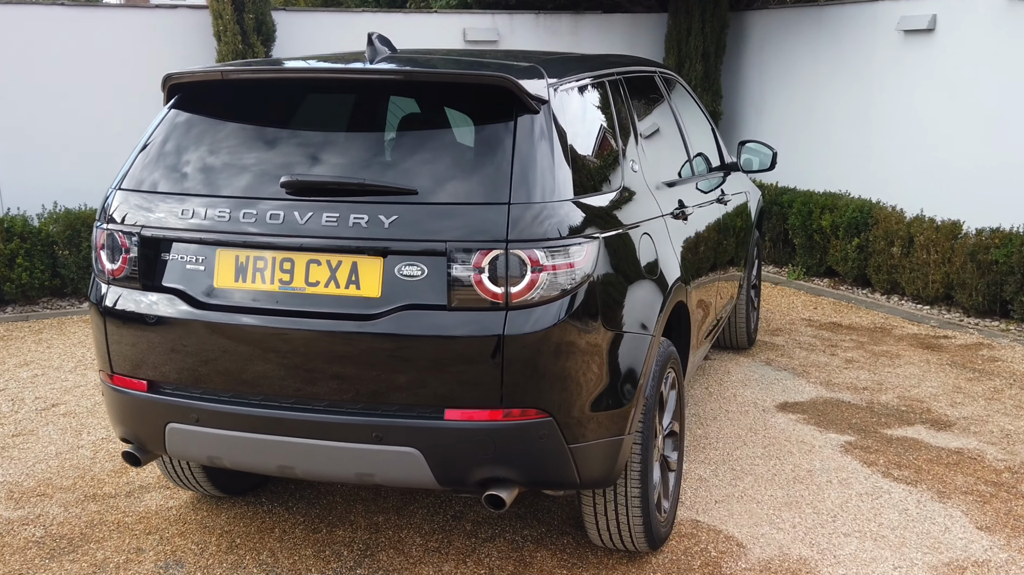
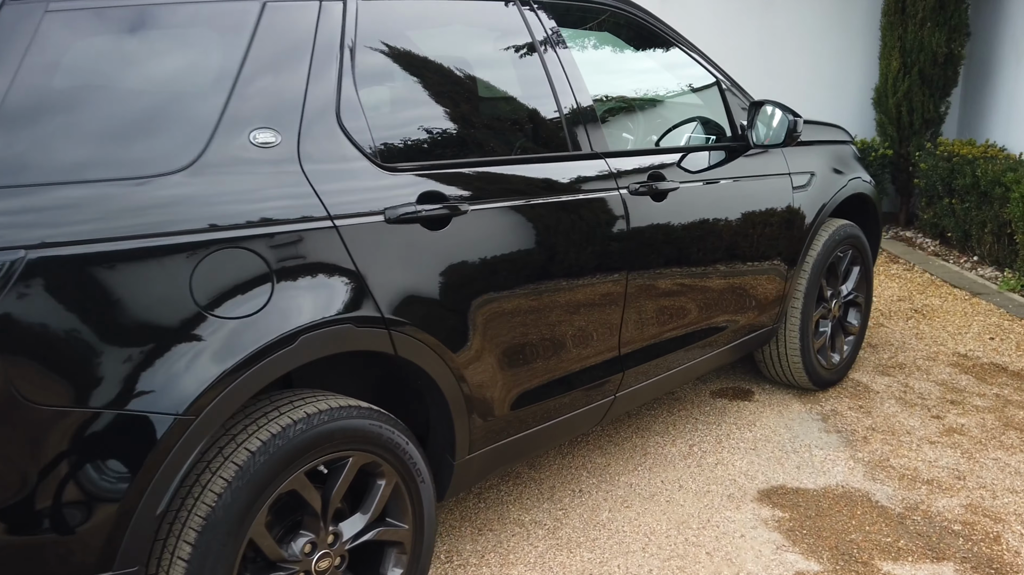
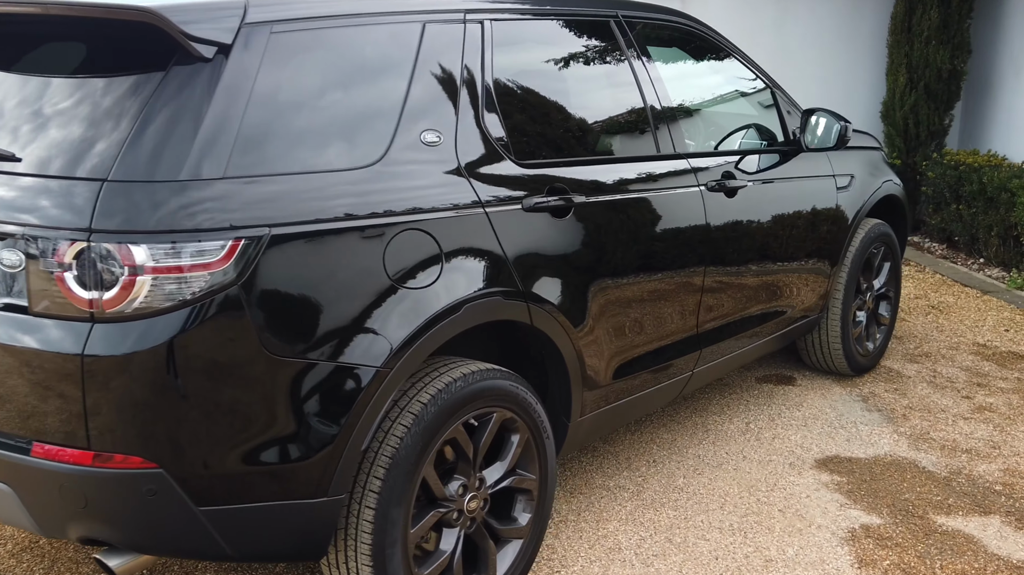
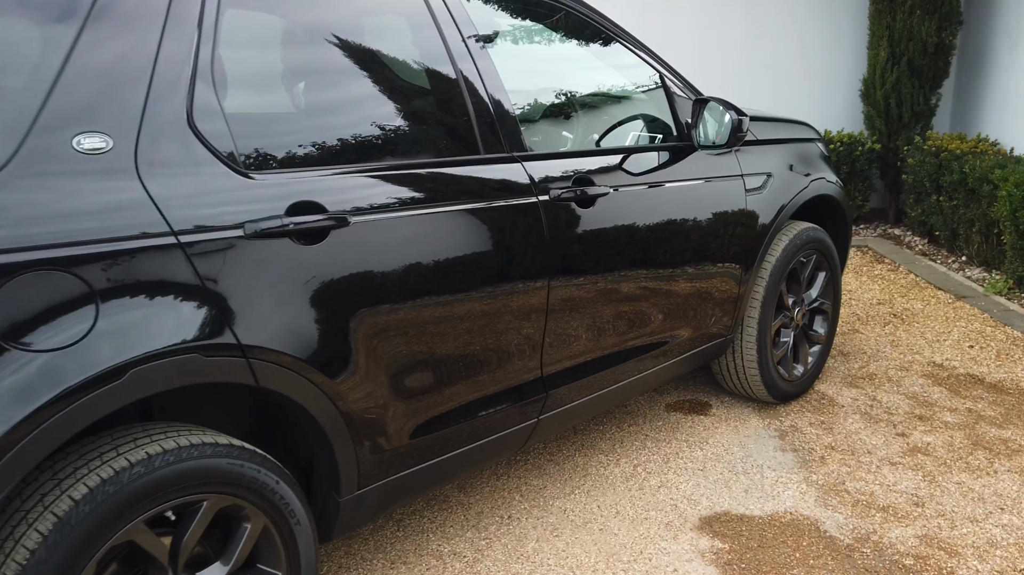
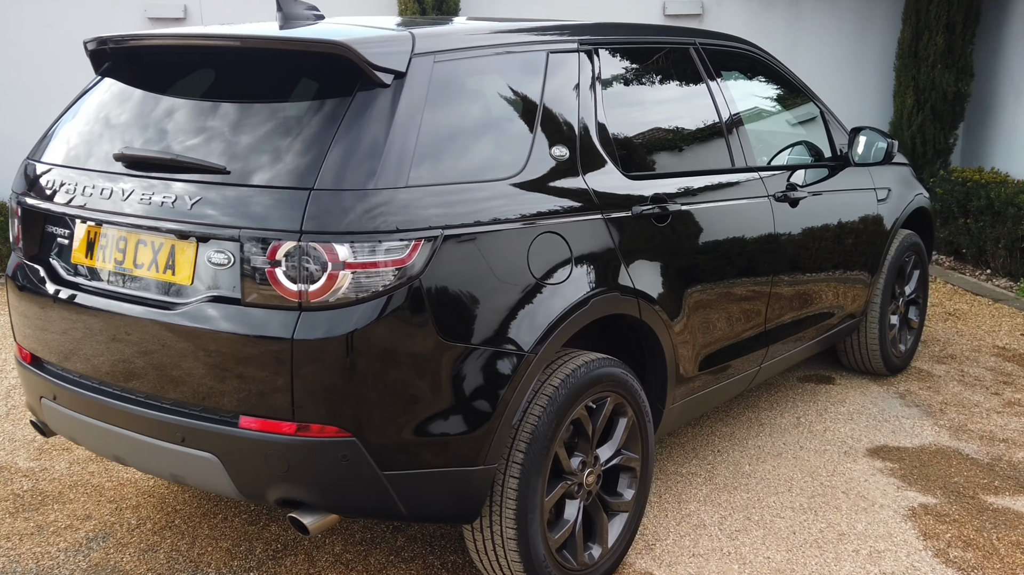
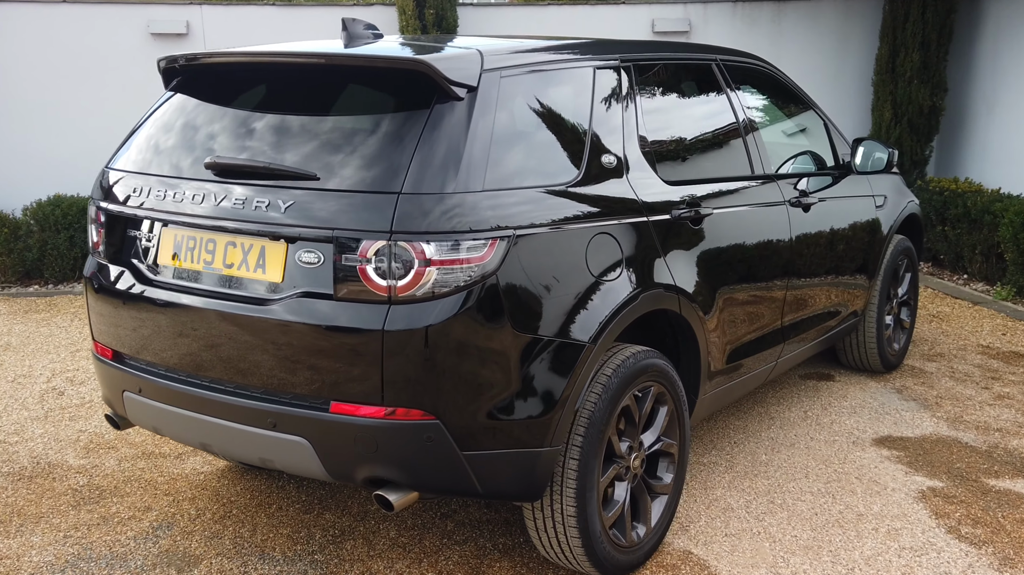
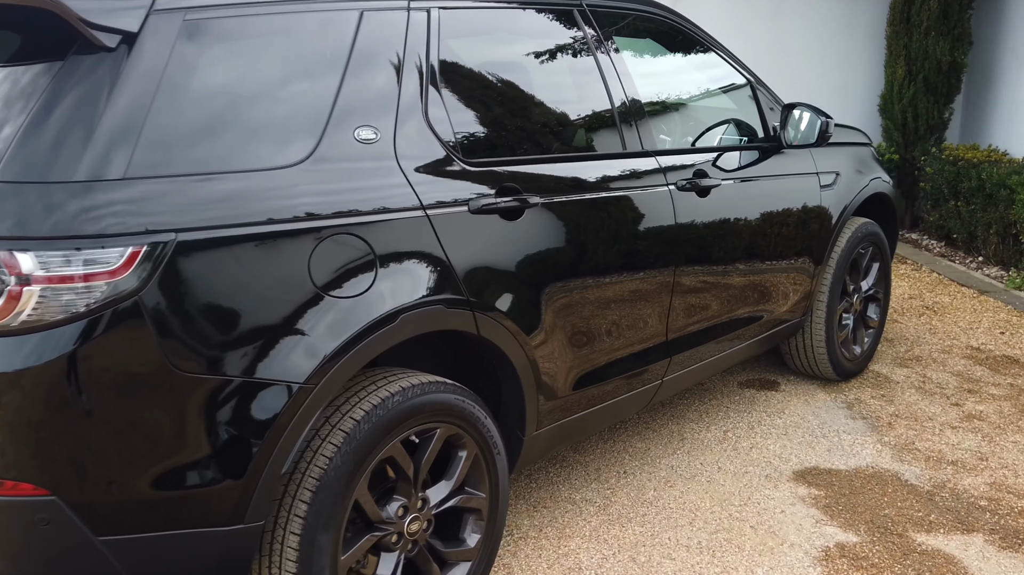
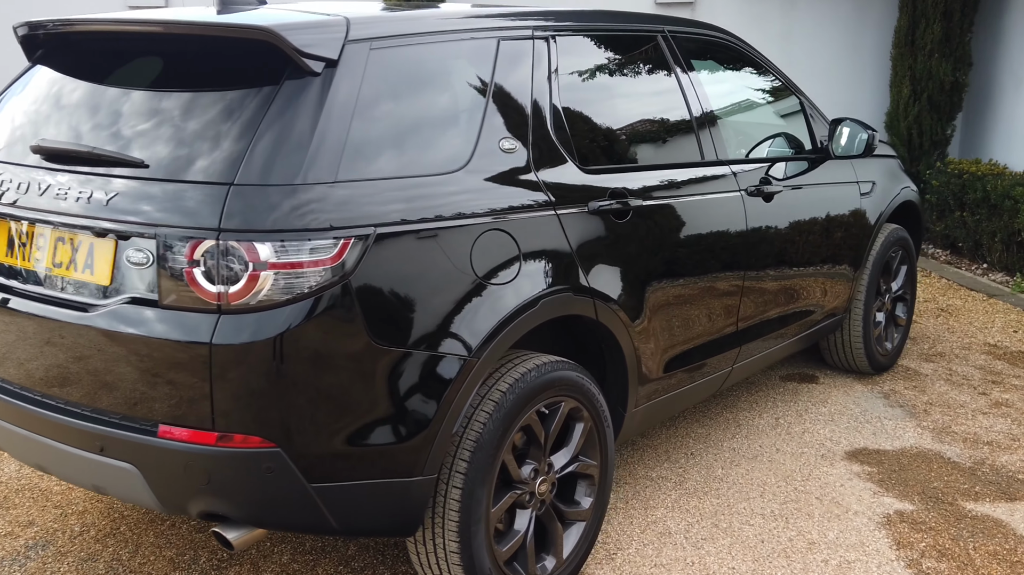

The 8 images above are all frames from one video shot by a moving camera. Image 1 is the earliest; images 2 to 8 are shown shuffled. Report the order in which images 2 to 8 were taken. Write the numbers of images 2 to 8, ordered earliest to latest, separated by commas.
6, 5, 8, 3, 7, 2, 4
